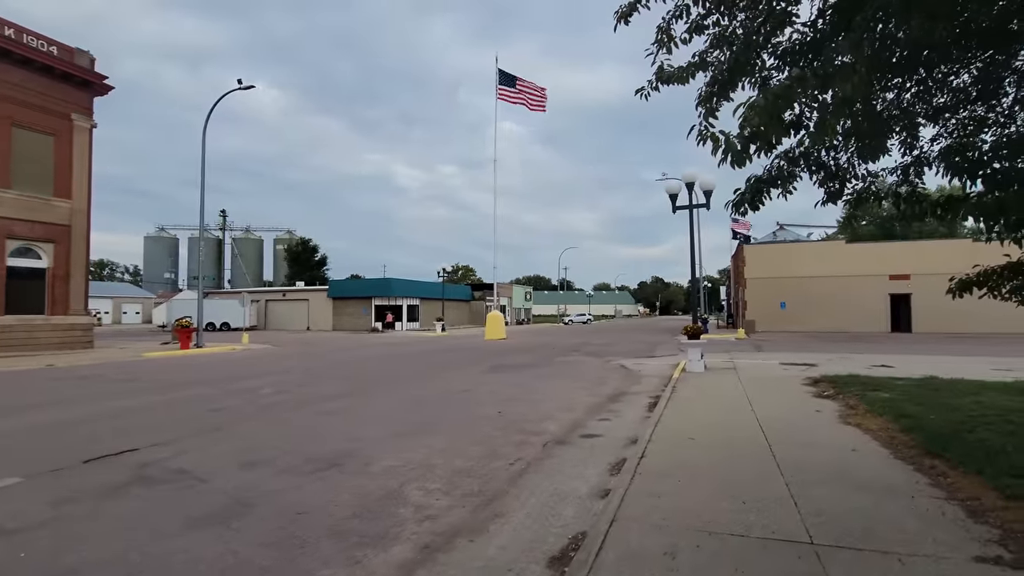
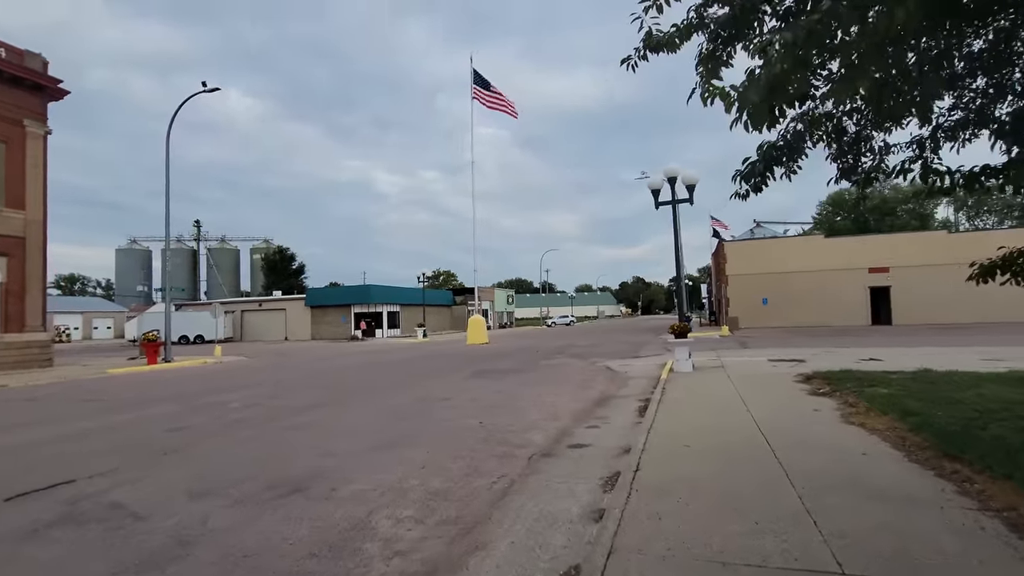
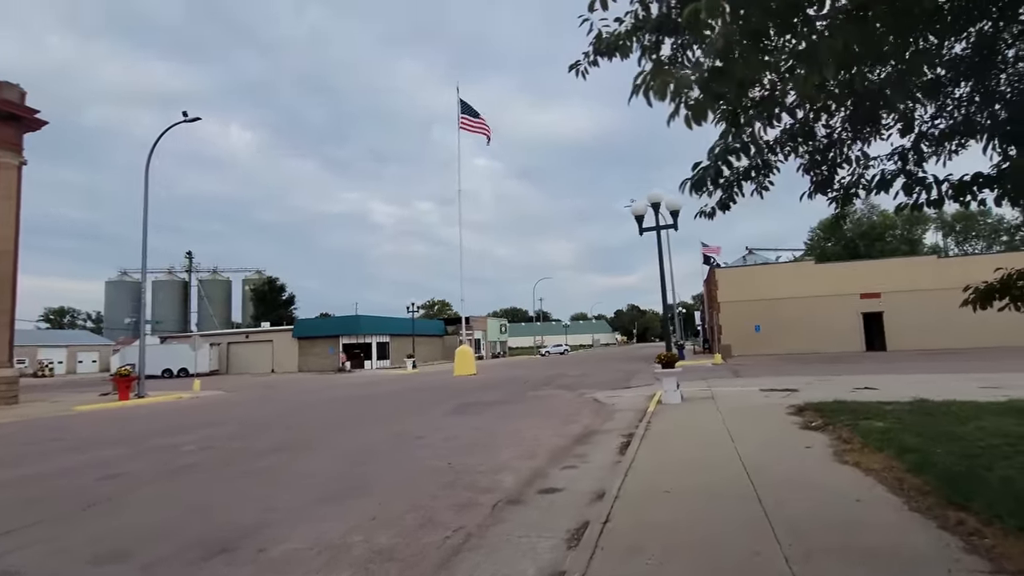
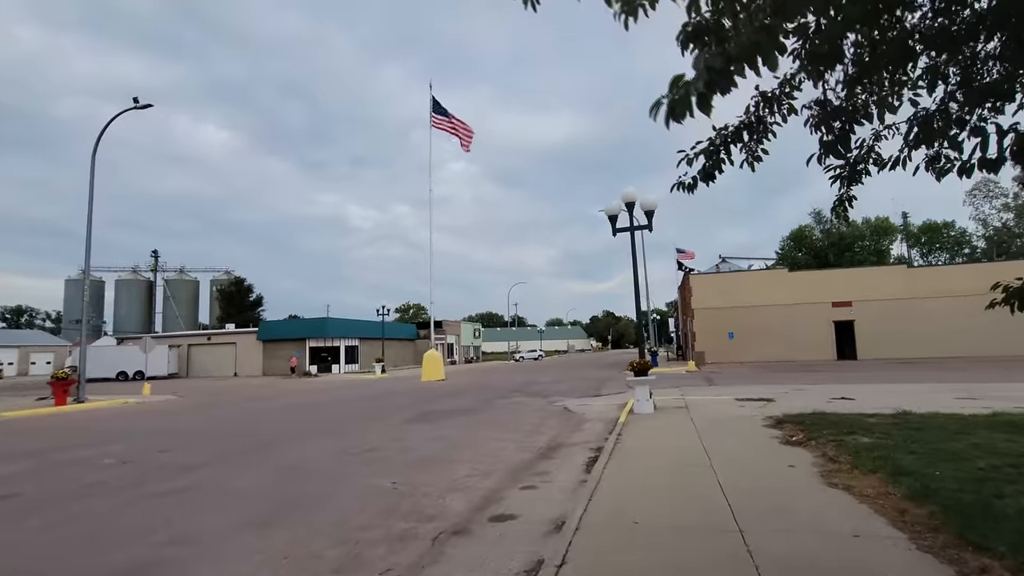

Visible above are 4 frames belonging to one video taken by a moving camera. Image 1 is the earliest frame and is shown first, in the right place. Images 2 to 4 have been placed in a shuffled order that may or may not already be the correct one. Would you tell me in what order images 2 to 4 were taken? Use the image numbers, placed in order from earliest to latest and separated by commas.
2, 3, 4
